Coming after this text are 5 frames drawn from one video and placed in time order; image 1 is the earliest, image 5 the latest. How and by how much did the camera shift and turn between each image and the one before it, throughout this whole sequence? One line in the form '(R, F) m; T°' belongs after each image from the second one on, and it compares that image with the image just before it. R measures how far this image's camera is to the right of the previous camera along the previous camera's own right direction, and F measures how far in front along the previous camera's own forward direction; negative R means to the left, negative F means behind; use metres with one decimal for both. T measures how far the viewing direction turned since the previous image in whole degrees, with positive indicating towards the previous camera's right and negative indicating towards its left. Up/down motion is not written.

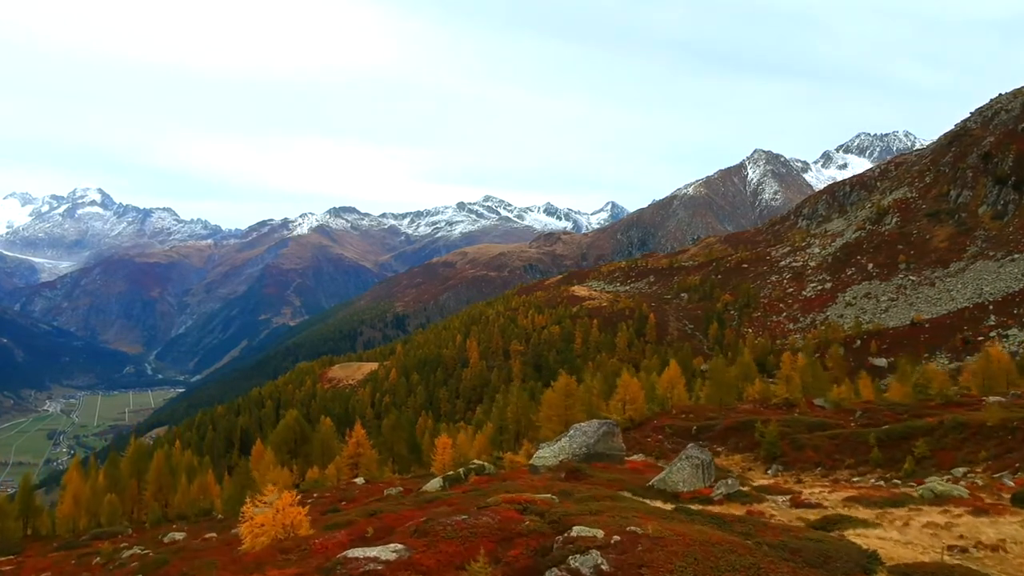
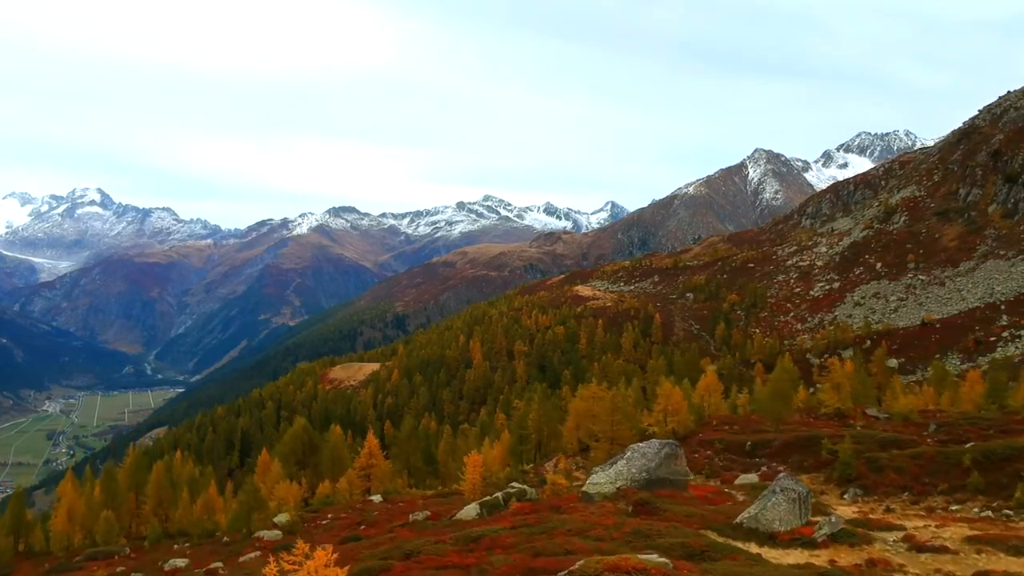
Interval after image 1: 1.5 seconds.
(-1.4, +2.5) m; 0°
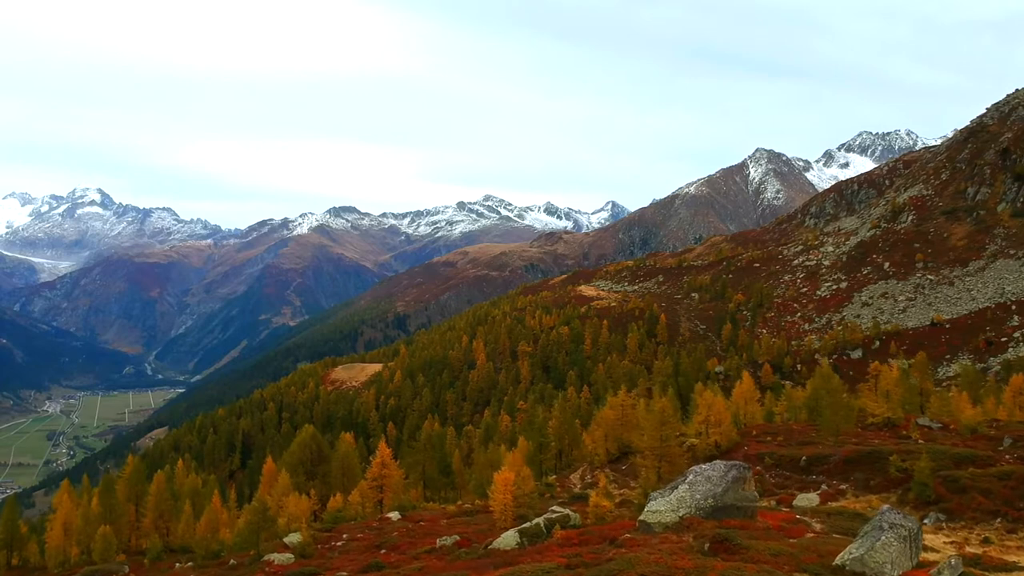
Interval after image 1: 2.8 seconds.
(-1.2, +2.1) m; 0°
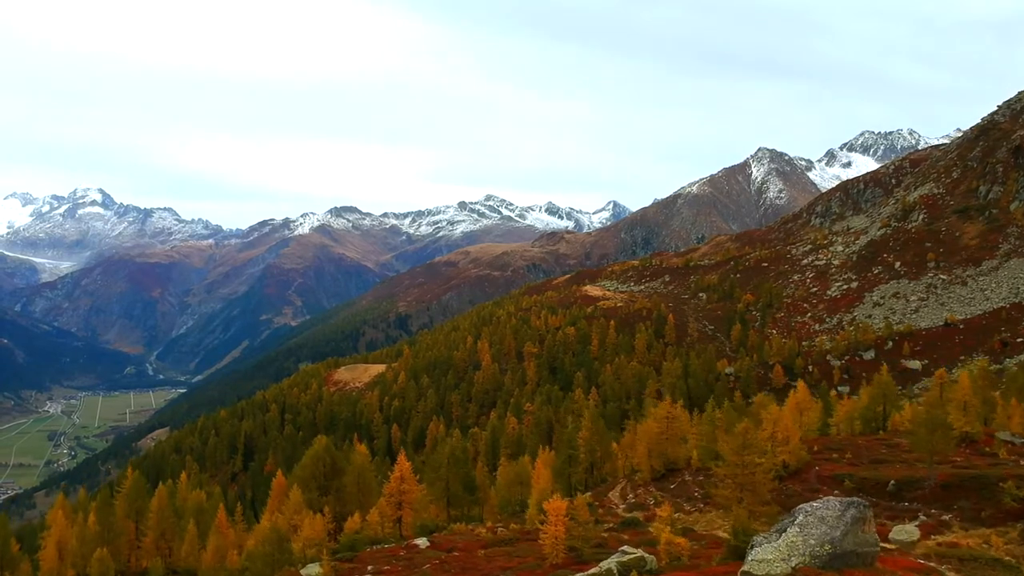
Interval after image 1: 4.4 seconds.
(-1.6, +2.7) m; 0°
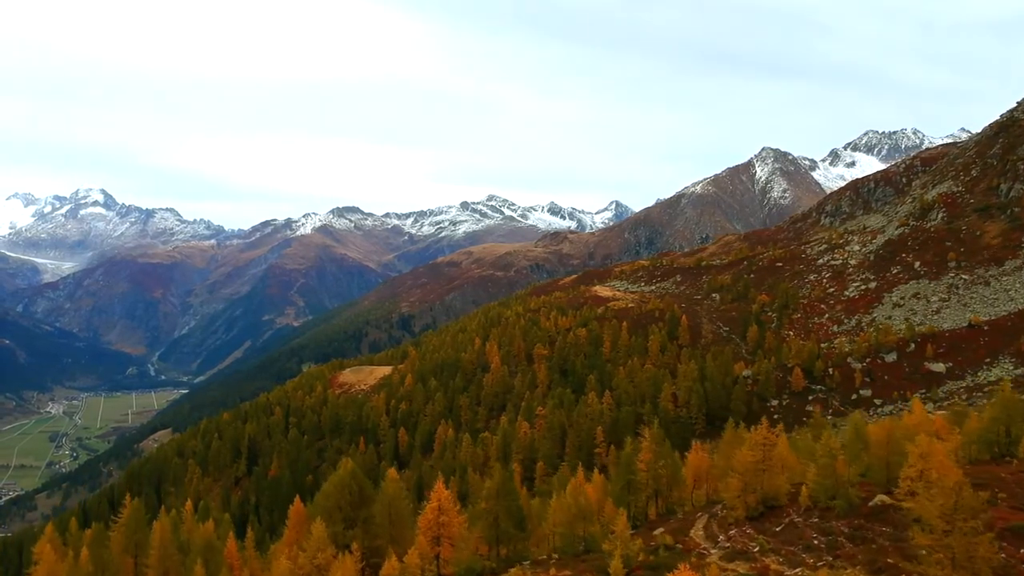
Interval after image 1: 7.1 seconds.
(-2.6, +4.5) m; 0°
